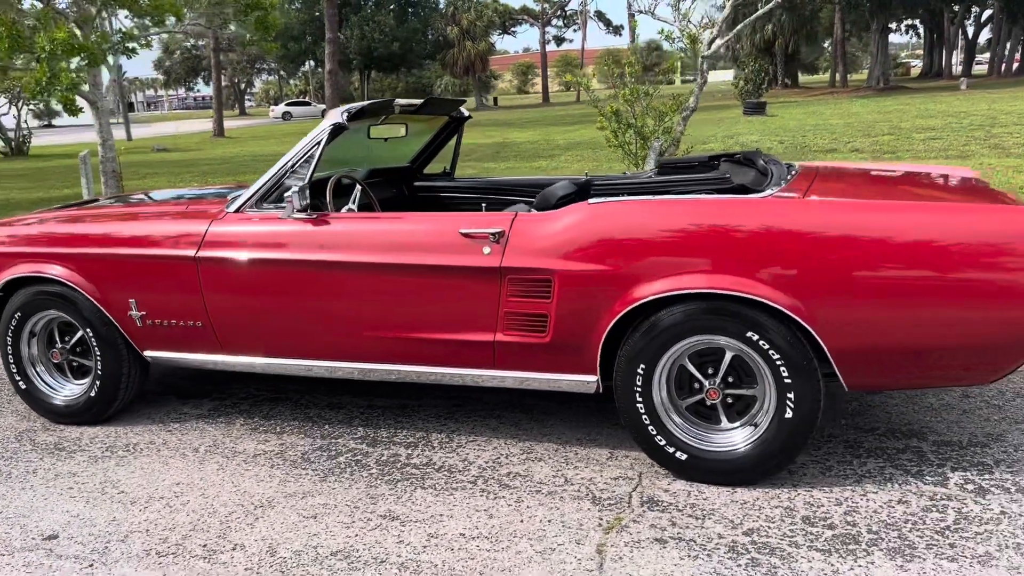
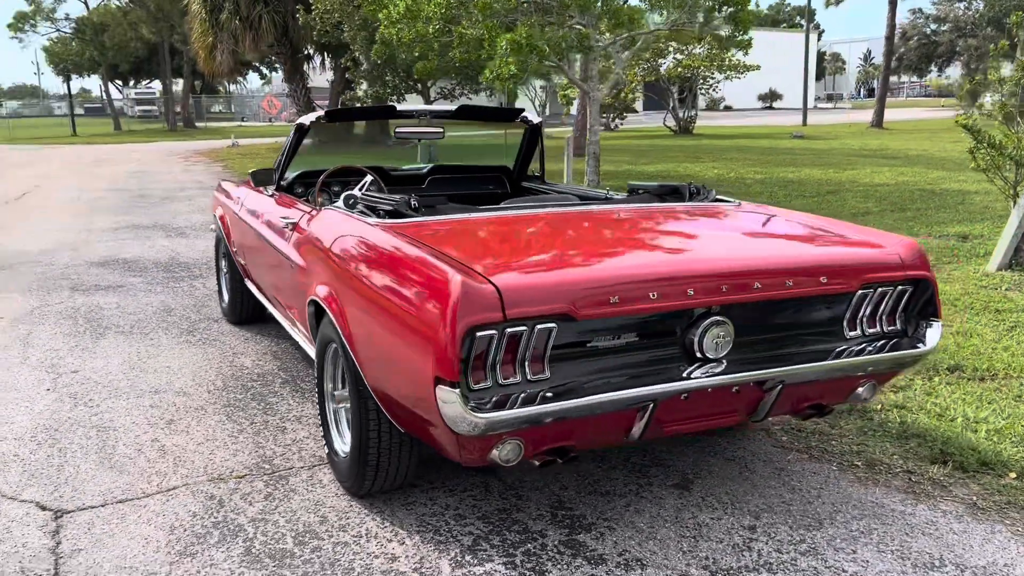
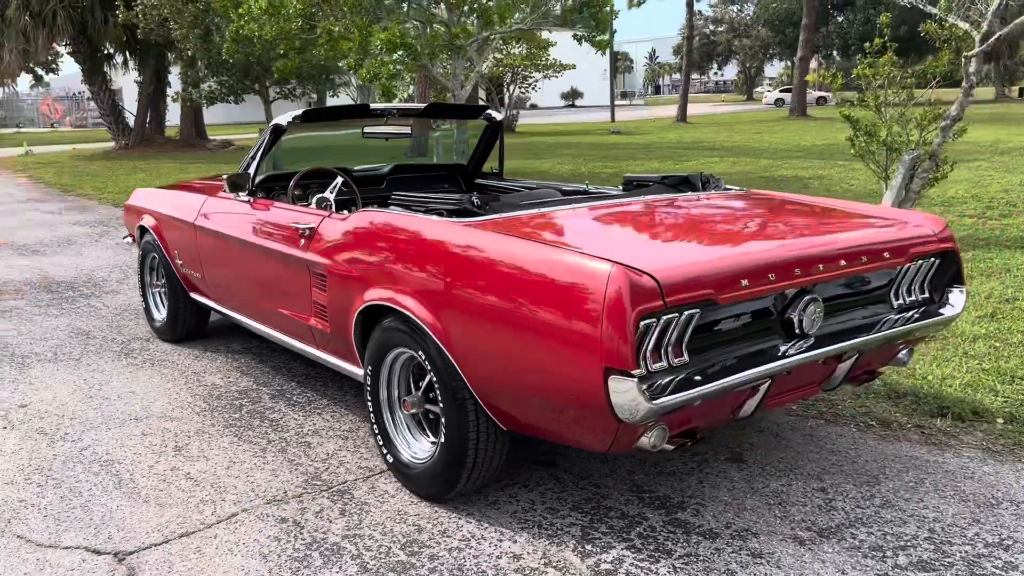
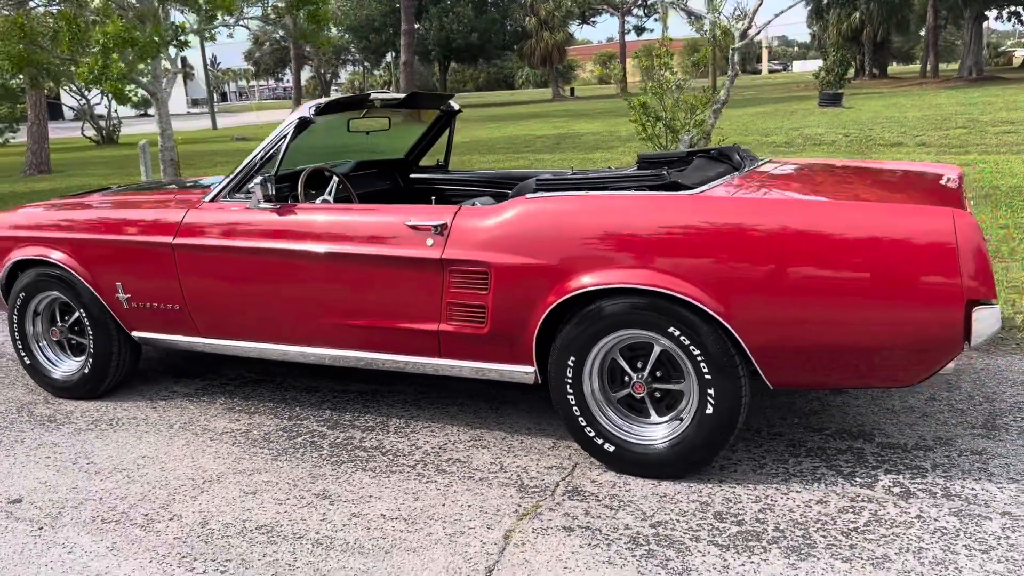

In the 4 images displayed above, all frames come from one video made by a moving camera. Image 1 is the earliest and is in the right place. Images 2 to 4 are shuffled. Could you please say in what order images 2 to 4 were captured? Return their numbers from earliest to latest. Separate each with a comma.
4, 3, 2
